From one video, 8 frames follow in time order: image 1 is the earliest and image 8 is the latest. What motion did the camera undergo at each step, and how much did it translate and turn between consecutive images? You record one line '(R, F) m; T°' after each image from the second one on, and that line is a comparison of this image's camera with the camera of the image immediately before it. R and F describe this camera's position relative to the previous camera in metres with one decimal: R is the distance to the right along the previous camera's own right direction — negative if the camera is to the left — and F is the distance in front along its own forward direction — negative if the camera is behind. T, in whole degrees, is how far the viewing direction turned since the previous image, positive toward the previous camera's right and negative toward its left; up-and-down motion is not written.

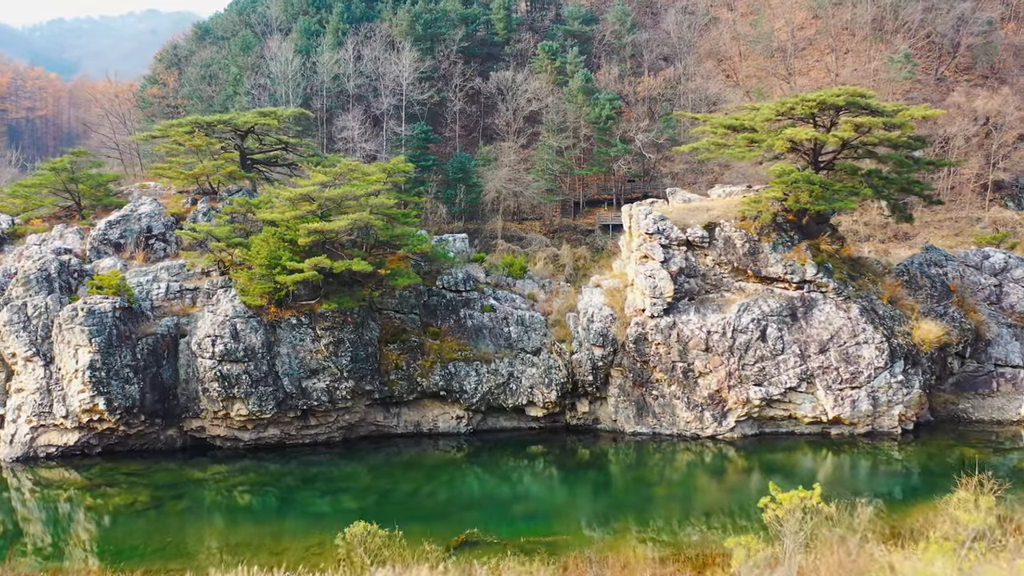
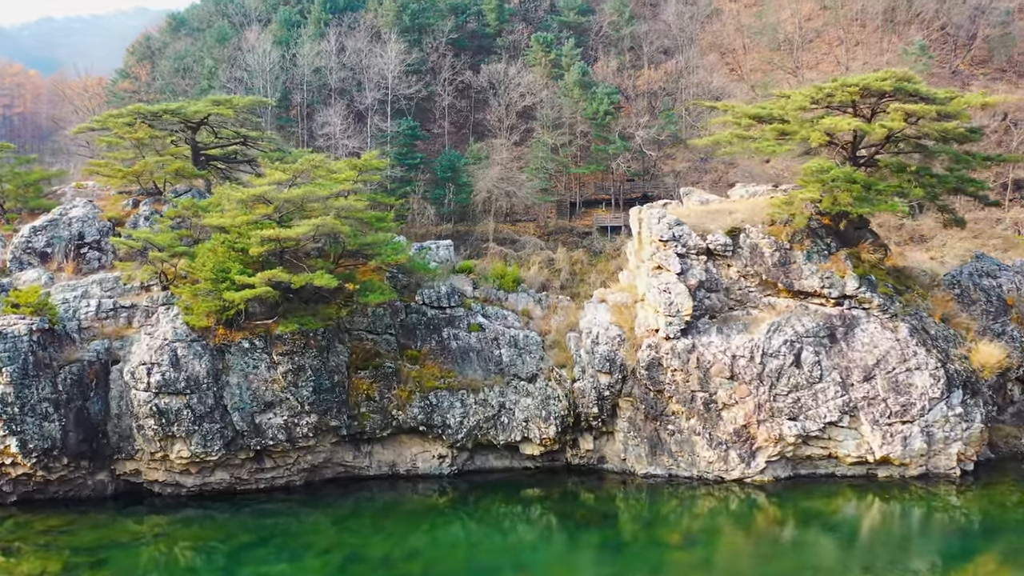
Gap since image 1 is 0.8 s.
(0.0, +2.9) m; 0°
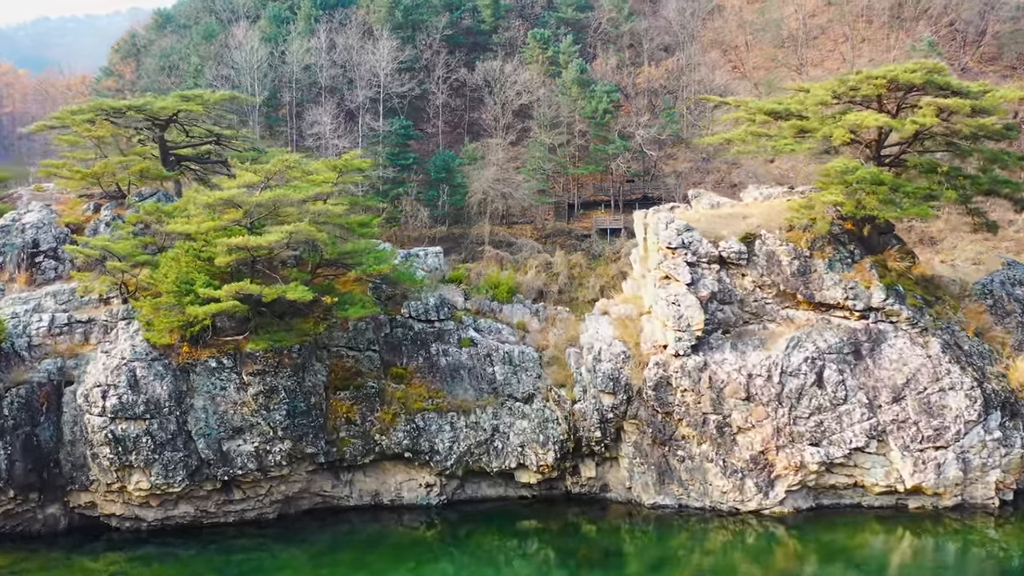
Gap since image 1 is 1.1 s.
(0.0, +1.5) m; 0°
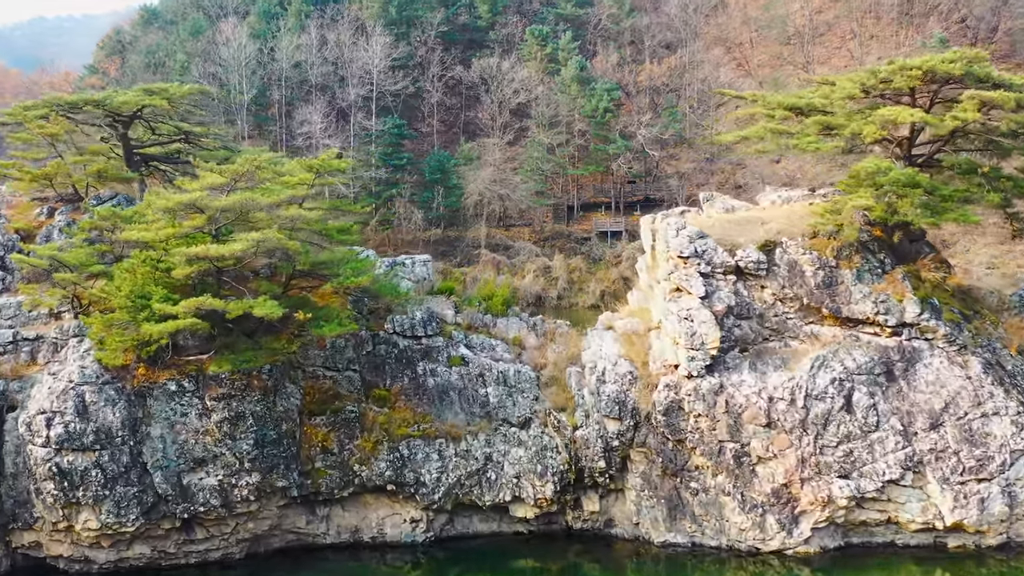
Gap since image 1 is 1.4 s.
(0.0, +1.5) m; 0°
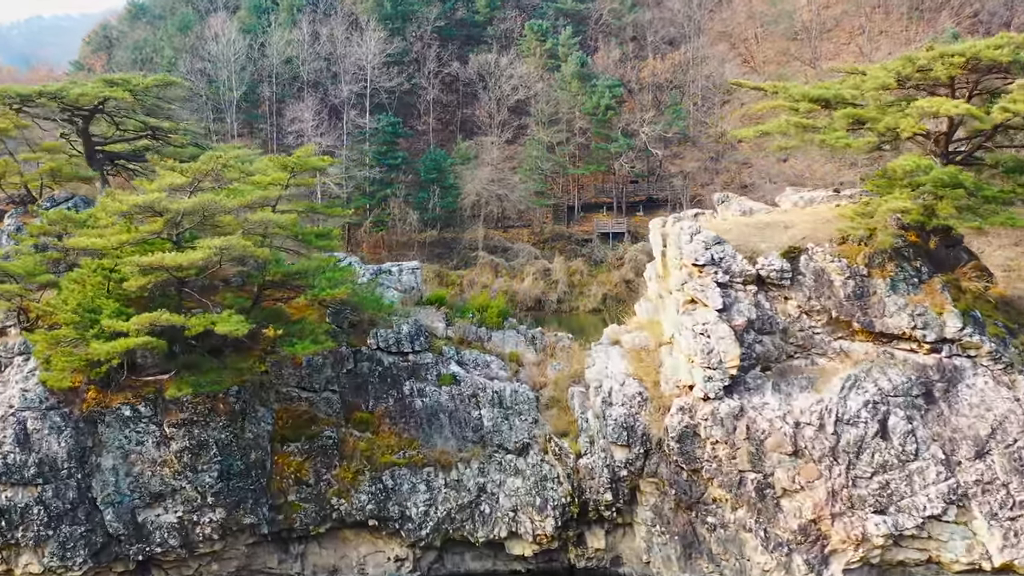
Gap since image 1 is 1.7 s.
(0.0, +1.4) m; 0°
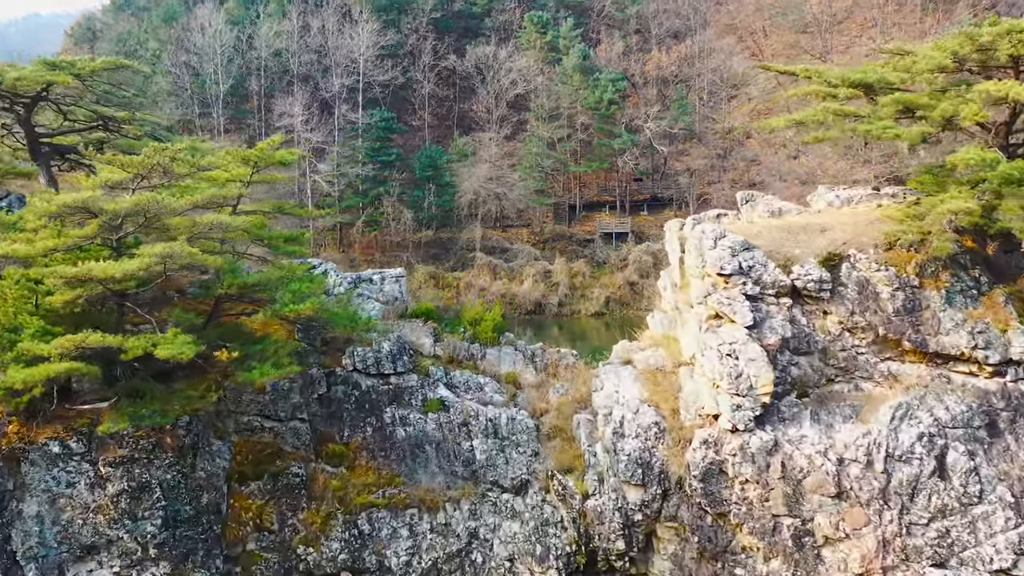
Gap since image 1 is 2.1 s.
(0.0, +1.8) m; 0°
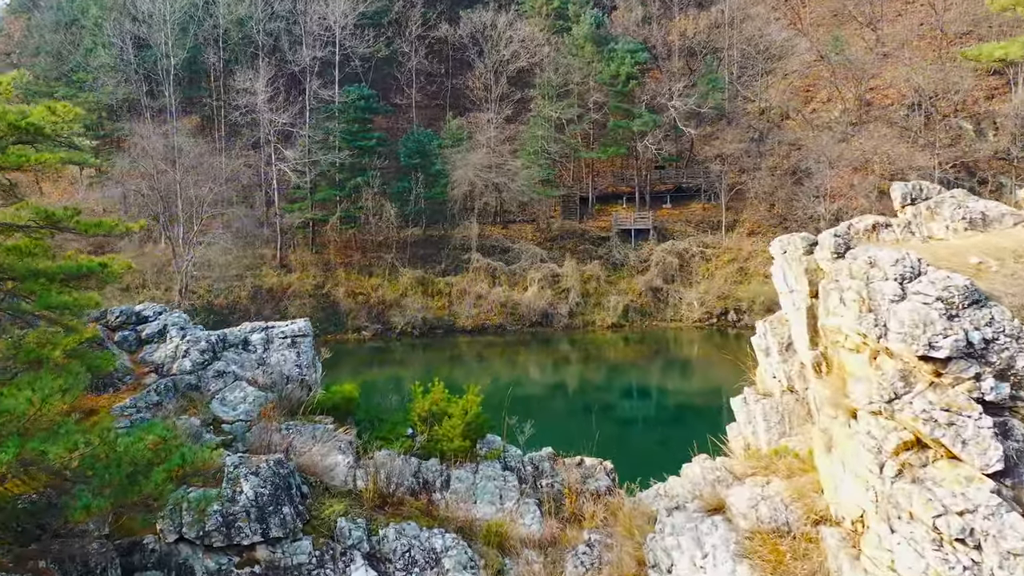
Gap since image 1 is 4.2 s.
(+0.1, +5.9) m; 0°
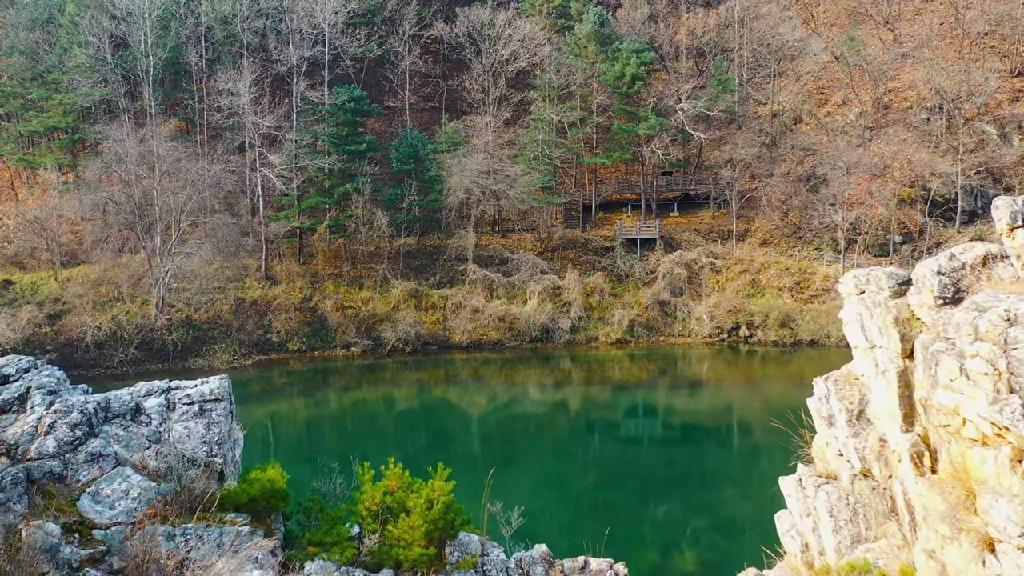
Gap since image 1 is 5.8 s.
(+0.1, +1.9) m; 0°
